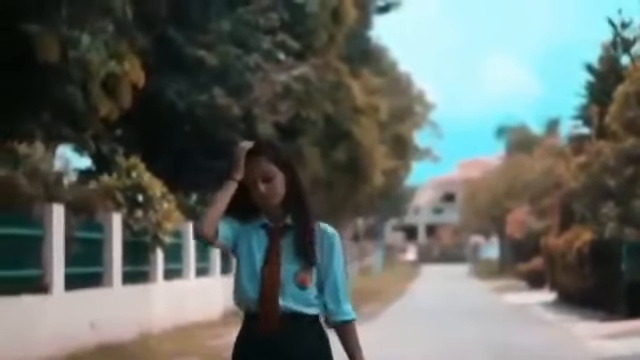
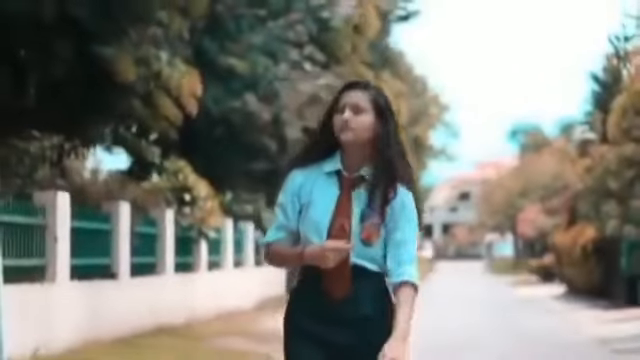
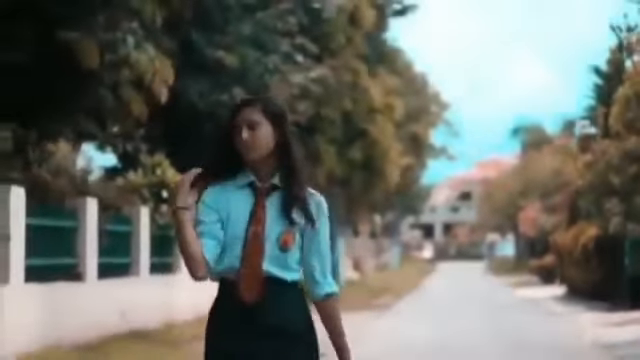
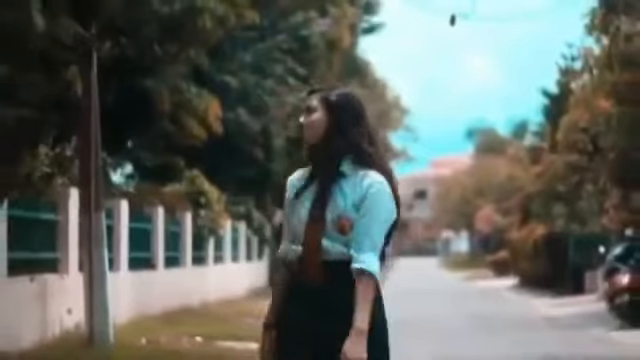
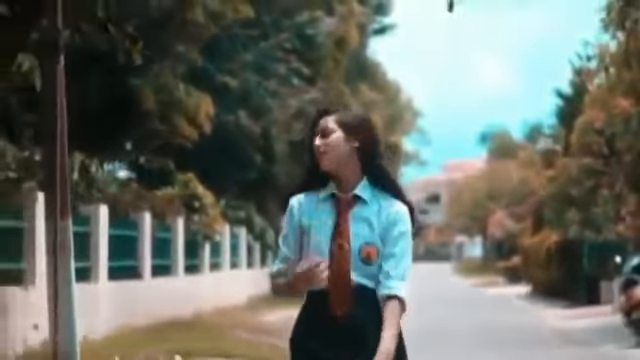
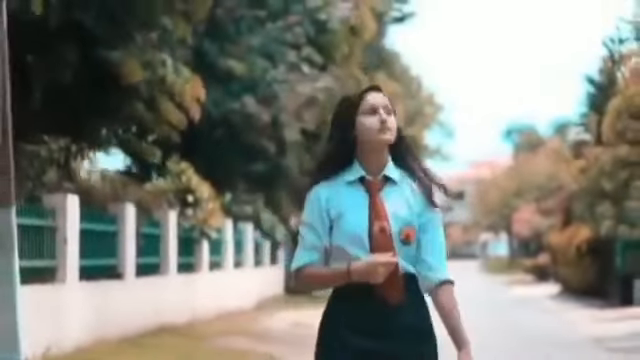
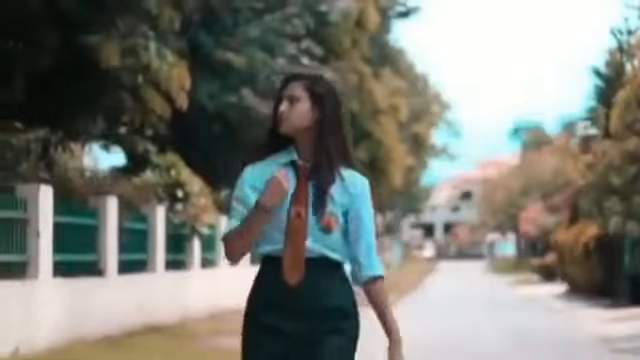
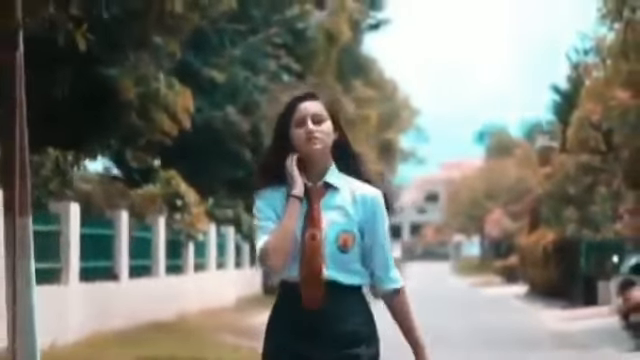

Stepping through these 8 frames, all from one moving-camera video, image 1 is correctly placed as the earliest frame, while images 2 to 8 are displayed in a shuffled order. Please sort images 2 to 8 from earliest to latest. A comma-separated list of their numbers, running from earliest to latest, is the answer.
3, 7, 2, 6, 8, 5, 4
